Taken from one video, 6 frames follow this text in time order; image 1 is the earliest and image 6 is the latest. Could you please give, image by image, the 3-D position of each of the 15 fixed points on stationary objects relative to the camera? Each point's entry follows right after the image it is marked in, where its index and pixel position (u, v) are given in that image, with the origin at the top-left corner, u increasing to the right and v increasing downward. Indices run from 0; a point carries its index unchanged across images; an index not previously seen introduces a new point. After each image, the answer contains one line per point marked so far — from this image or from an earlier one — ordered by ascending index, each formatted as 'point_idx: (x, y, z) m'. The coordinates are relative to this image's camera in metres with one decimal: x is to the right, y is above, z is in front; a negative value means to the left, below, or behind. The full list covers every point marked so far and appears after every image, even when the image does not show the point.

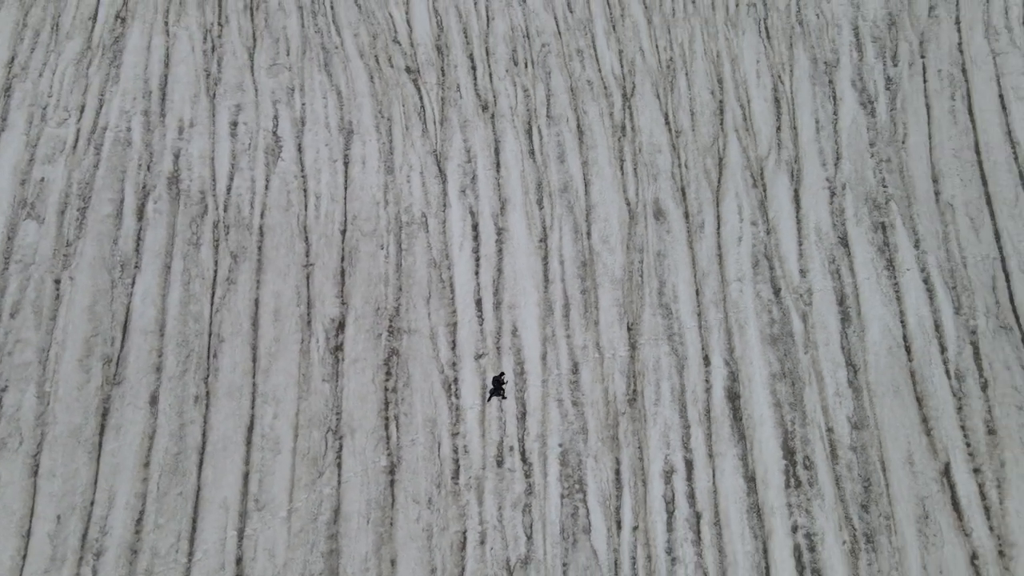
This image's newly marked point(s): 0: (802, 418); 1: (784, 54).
0: (+2.6, -1.1, +6.5) m
1: (+4.0, +3.4, +10.9) m
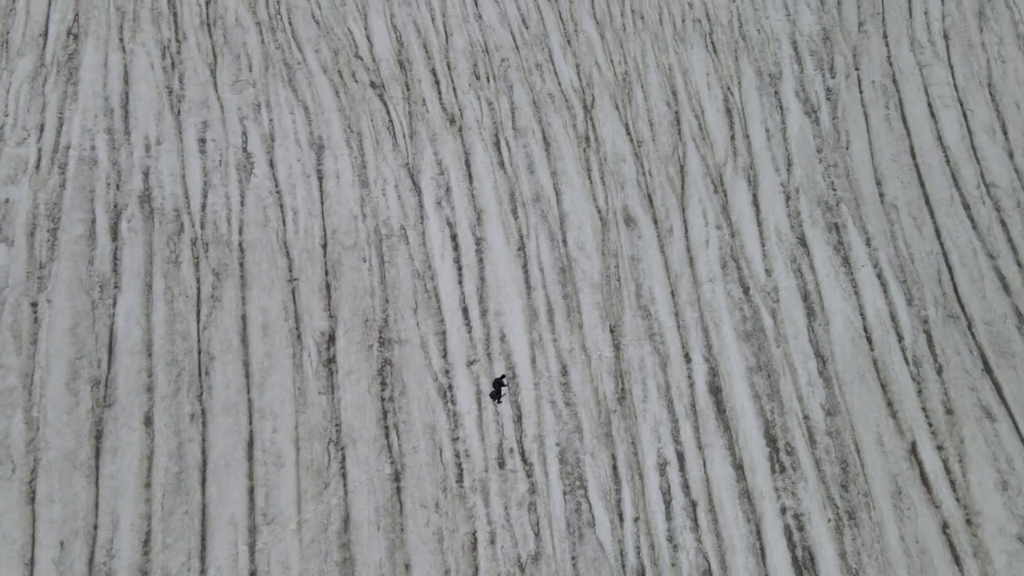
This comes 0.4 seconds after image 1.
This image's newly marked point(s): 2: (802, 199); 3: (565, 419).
0: (+2.5, -1.1, +6.9) m
1: (+3.4, +3.4, +11.5) m
2: (+3.6, +1.1, +9.2) m
3: (+0.5, -1.2, +6.8) m
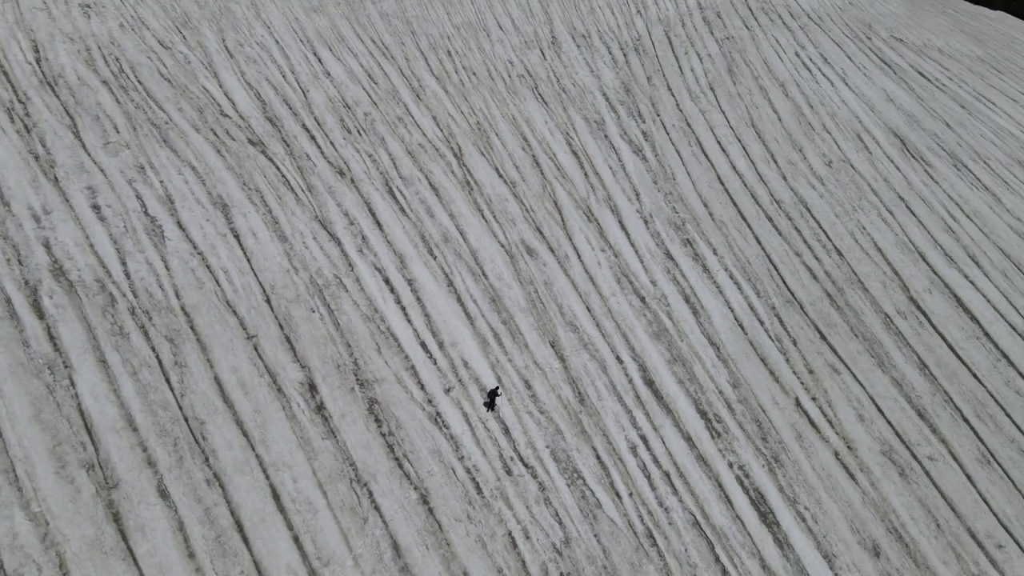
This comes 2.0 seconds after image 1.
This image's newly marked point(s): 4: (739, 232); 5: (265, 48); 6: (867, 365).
0: (+2.2, -1.2, +8.6) m
1: (+0.9, +3.1, +13.3) m
2: (+2.2, +1.0, +11.2) m
3: (+0.3, -1.4, +7.8) m
4: (+3.4, +0.8, +11.3) m
5: (-4.3, +4.2, +12.9) m
6: (+4.4, -1.0, +9.3) m
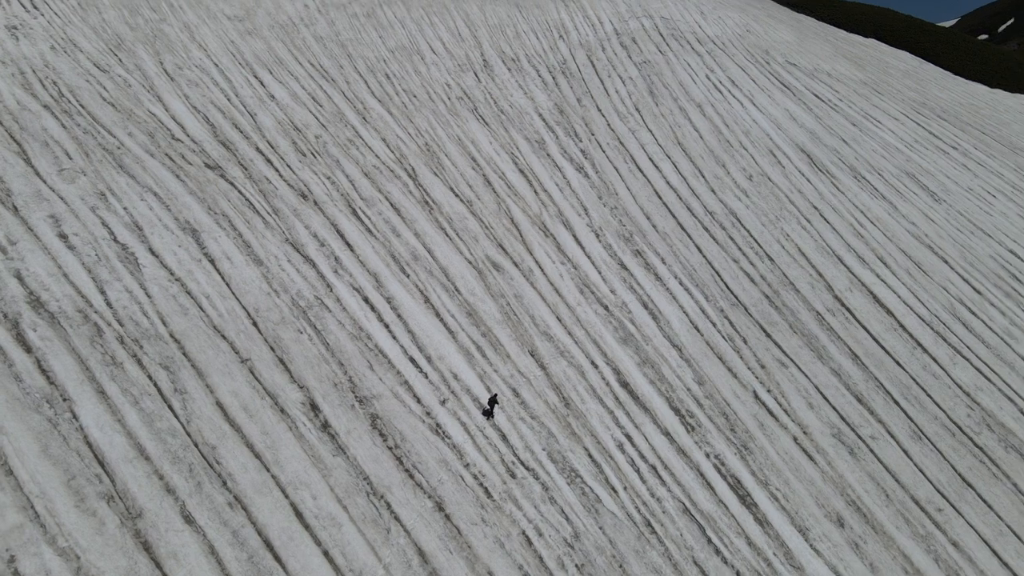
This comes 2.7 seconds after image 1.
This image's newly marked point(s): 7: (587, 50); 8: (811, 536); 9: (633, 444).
0: (+2.0, -1.2, +9.3) m
1: (-0.1, +2.8, +13.9) m
2: (+1.5, +0.8, +11.9) m
3: (+0.3, -1.6, +8.2) m
4: (+2.8, +0.7, +12.1) m
5: (-5.3, +3.7, +12.7) m
6: (+4.1, -1.0, +10.3) m
7: (+1.8, +5.7, +17.8) m
8: (+3.2, -2.6, +7.9) m
9: (+1.4, -1.8, +8.4) m
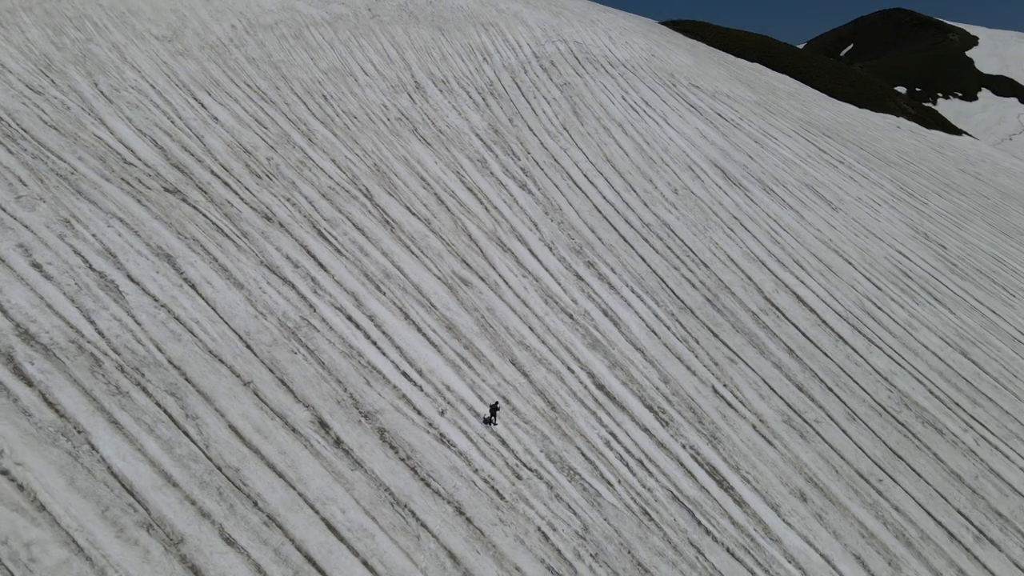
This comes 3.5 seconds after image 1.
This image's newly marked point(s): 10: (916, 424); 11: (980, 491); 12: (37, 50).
0: (+1.7, -1.3, +10.0) m
1: (-1.2, +2.5, +14.3) m
2: (+0.8, +0.7, +12.5) m
3: (+0.2, -1.7, +8.7) m
4: (+2.0, +0.6, +13.0) m
5: (-6.2, +3.3, +12.4) m
6: (+3.7, -1.0, +11.4) m
7: (0.0, +5.4, +18.5) m
8: (+3.2, -2.6, +8.8) m
9: (+1.3, -1.9, +9.0) m
10: (+6.0, -2.0, +11.0) m
11: (+6.3, -2.7, +10.0) m
12: (-7.7, +3.9, +12.1) m
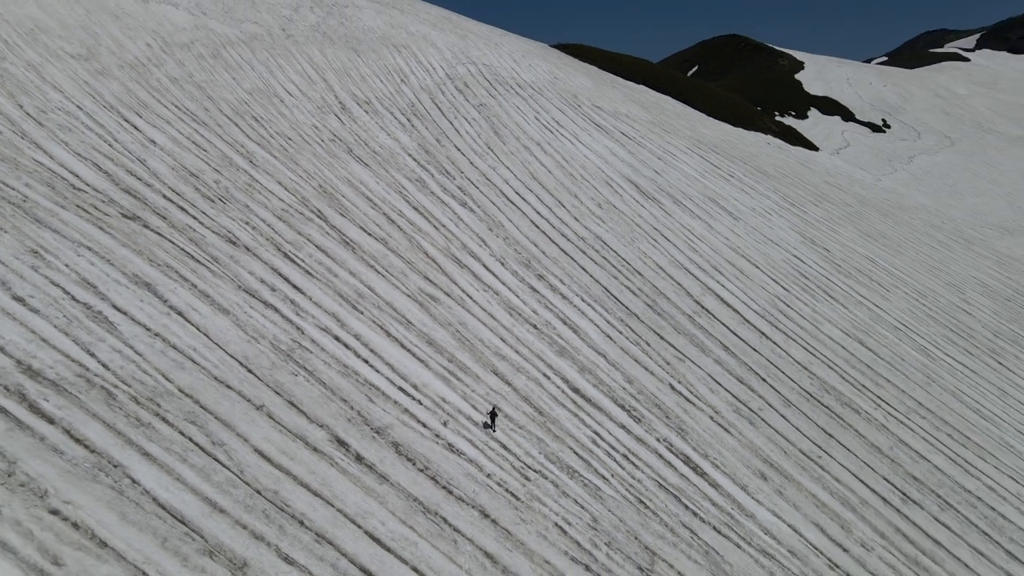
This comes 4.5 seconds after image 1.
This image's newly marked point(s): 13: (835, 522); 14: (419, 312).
0: (+1.4, -1.4, +10.7) m
1: (-2.4, +2.2, +14.5) m
2: (0.0, +0.4, +13.1) m
3: (+0.2, -1.8, +9.2) m
4: (+1.1, +0.4, +13.8) m
5: (-7.0, +2.7, +11.8) m
6: (+3.1, -1.1, +12.4) m
7: (-2.1, +5.0, +18.9) m
8: (+3.1, -2.7, +9.8) m
9: (+1.2, -2.0, +9.7) m
10: (+5.4, -2.0, +12.4) m
11: (+6.0, -2.7, +11.5) m
12: (-8.5, +3.3, +11.2) m
13: (+4.2, -3.1, +9.8) m
14: (-1.4, -0.4, +10.8) m
